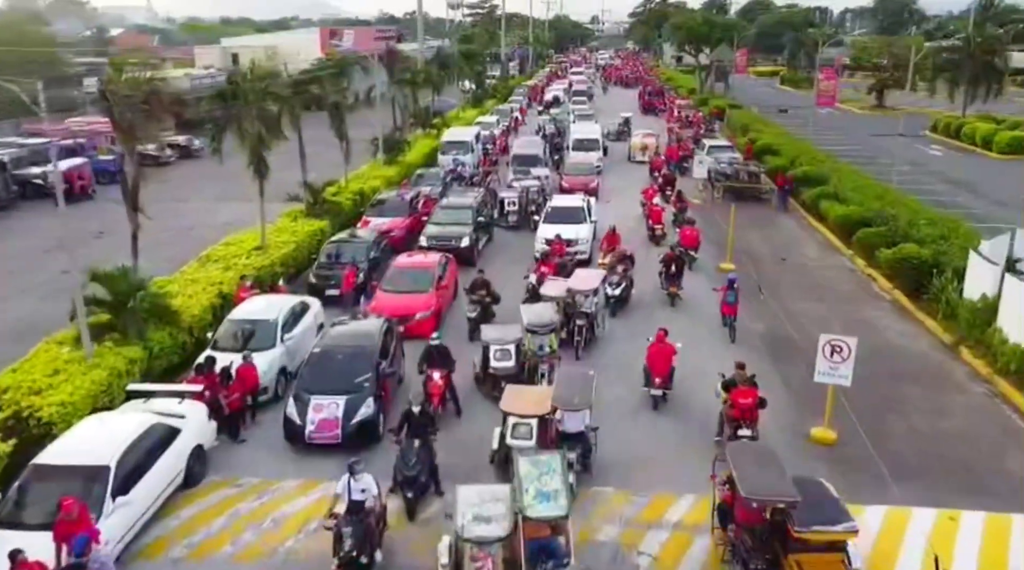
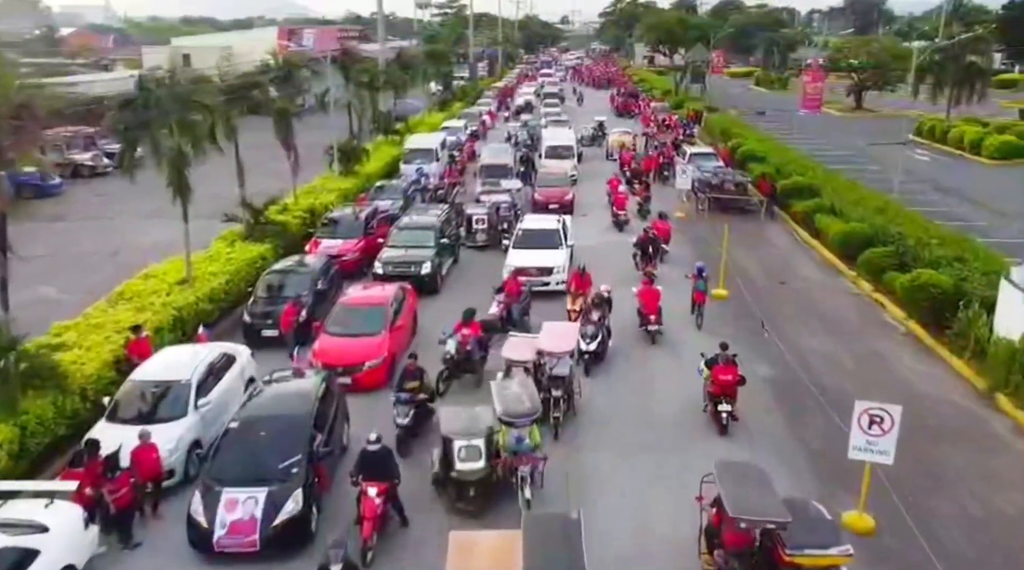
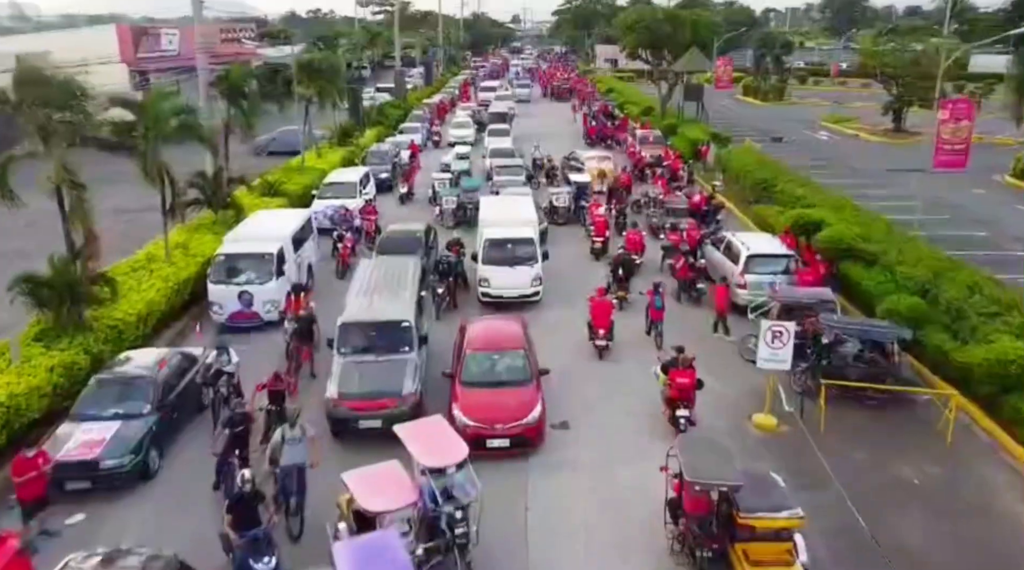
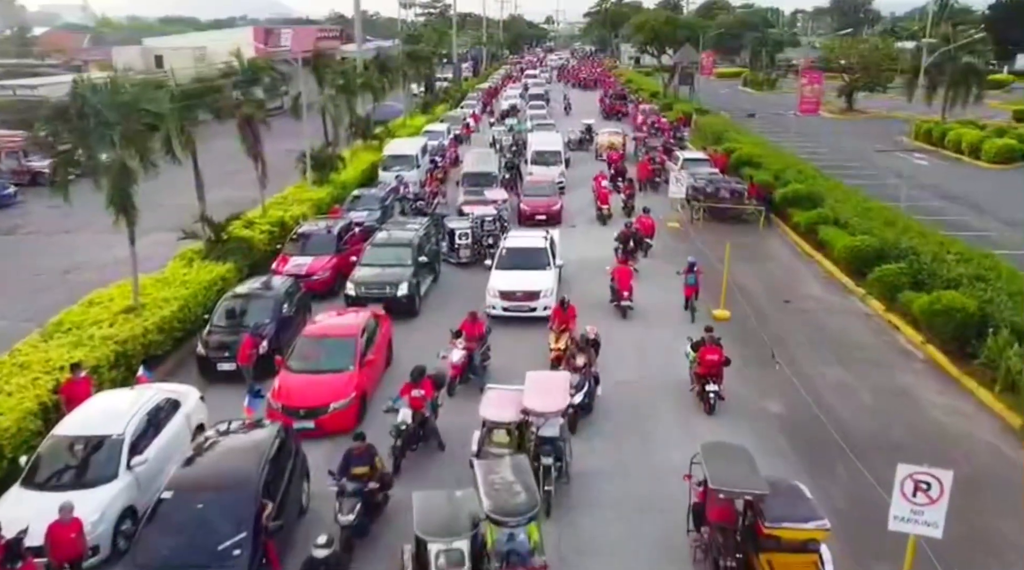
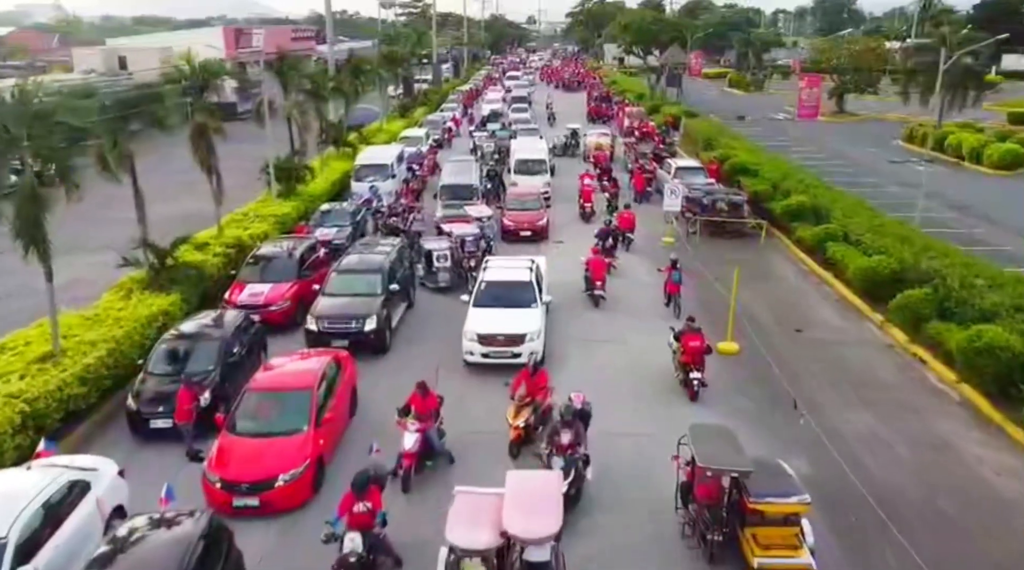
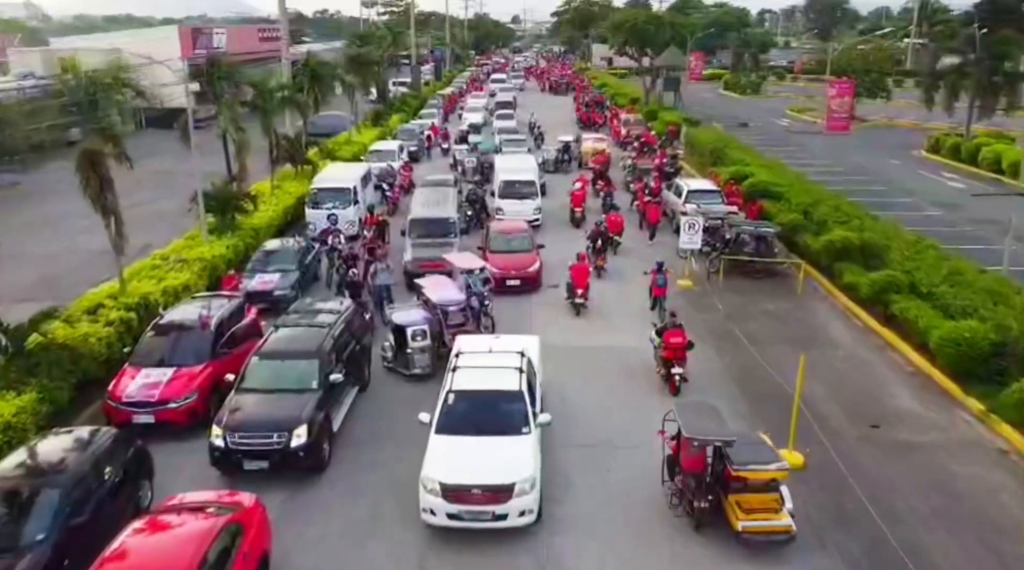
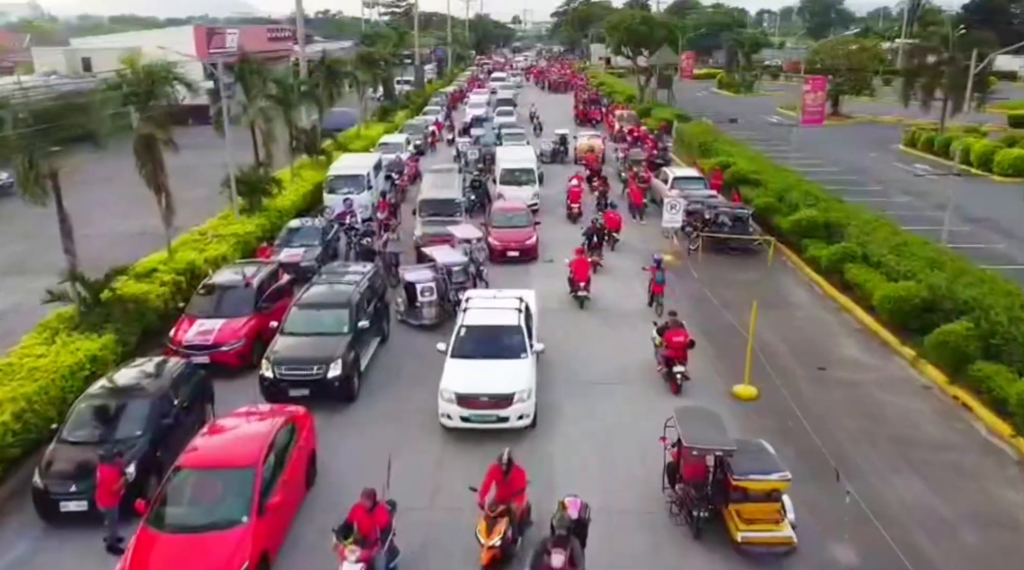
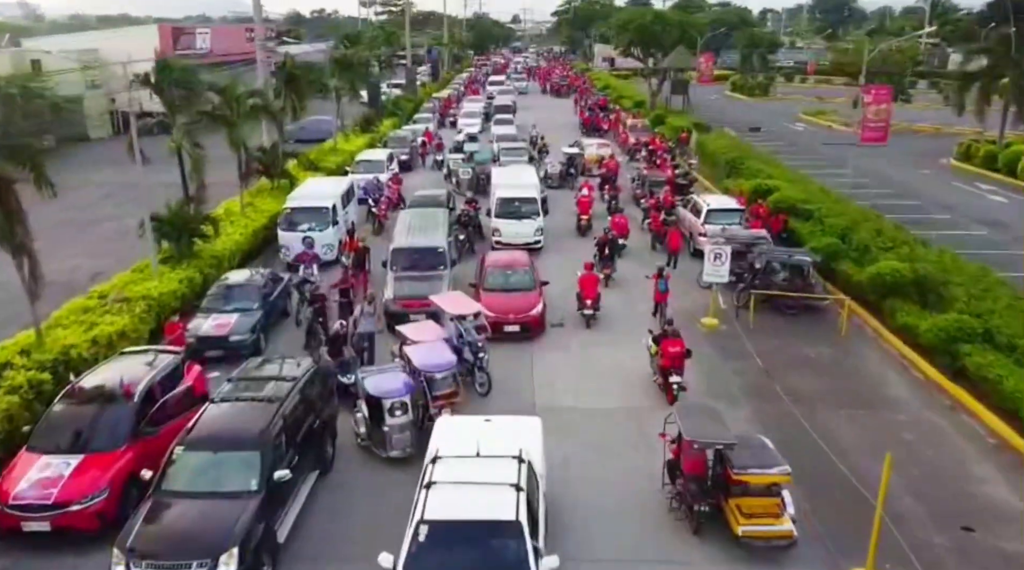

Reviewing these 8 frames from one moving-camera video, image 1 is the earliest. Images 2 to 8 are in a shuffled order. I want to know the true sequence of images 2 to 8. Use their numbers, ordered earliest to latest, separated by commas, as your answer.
2, 4, 5, 7, 6, 8, 3
